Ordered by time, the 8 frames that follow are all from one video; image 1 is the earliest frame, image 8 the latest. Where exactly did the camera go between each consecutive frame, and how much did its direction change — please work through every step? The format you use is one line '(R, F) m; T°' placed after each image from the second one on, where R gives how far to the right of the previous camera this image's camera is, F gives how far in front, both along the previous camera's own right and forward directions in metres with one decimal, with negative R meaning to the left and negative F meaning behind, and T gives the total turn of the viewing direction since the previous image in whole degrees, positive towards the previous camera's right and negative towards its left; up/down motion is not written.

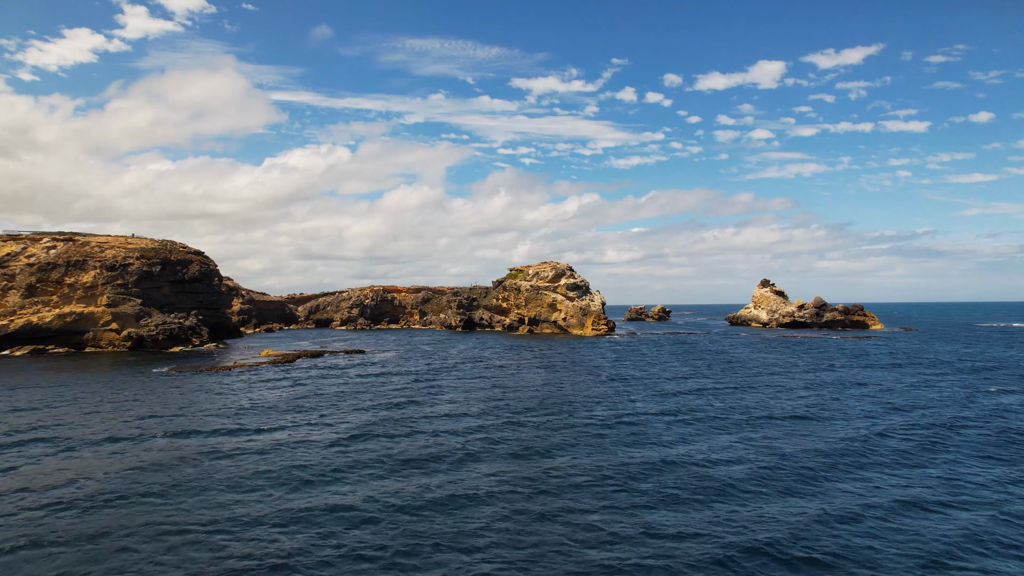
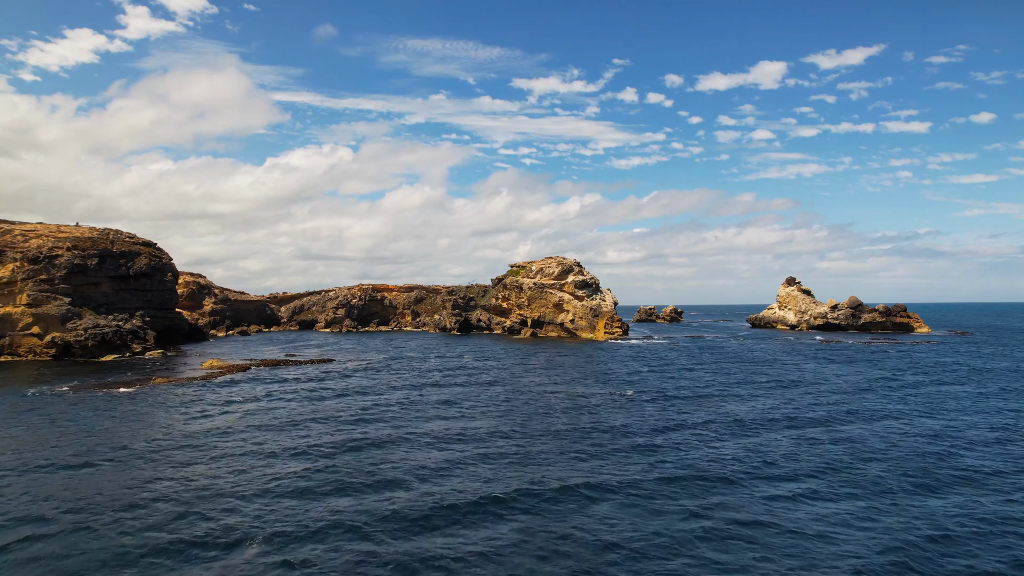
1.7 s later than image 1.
(0.0, +11.3) m; 0°
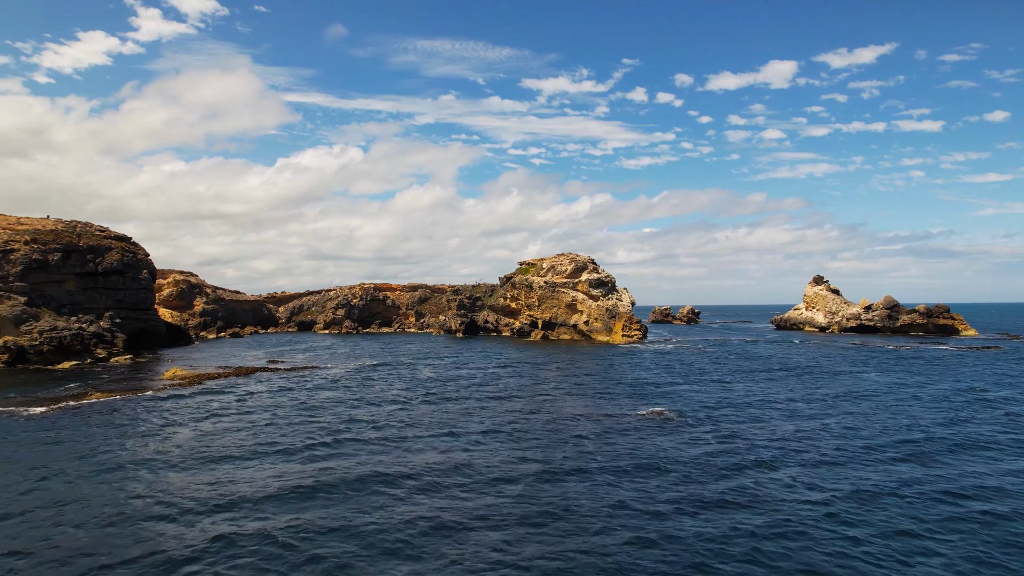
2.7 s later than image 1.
(0.0, +6.7) m; -1°
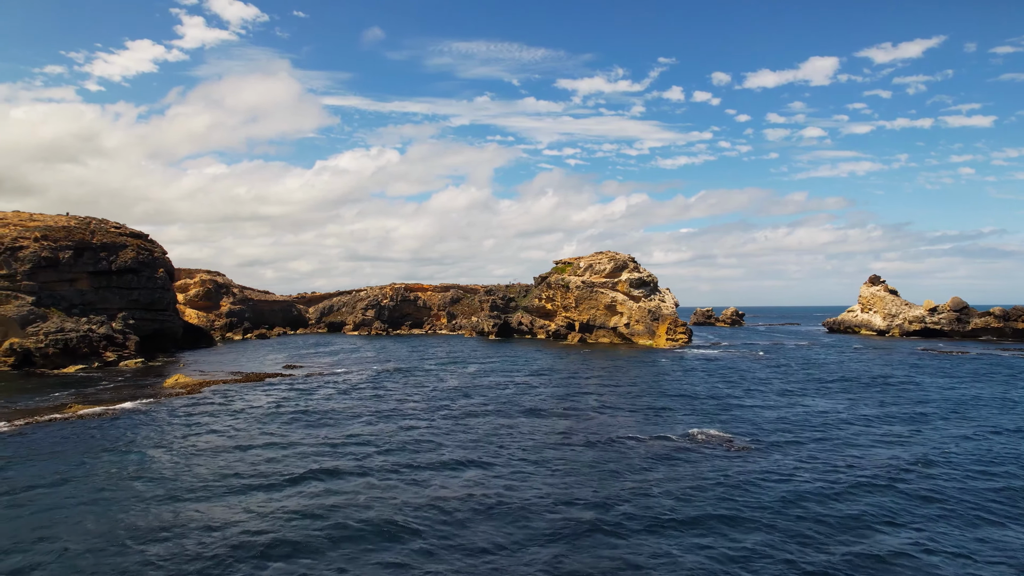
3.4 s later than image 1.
(0.0, +4.6) m; -3°
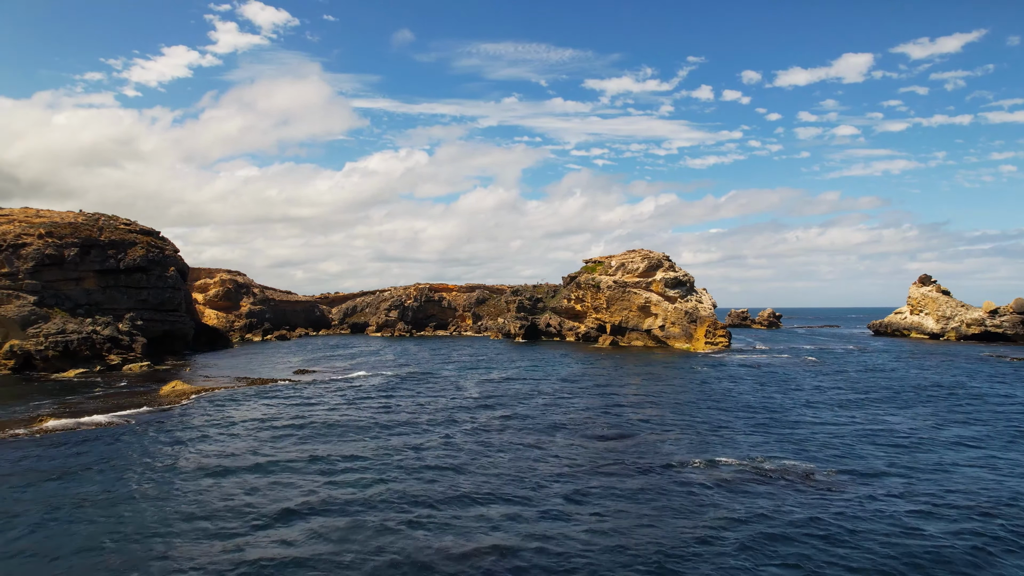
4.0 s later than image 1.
(0.0, +3.9) m; -2°
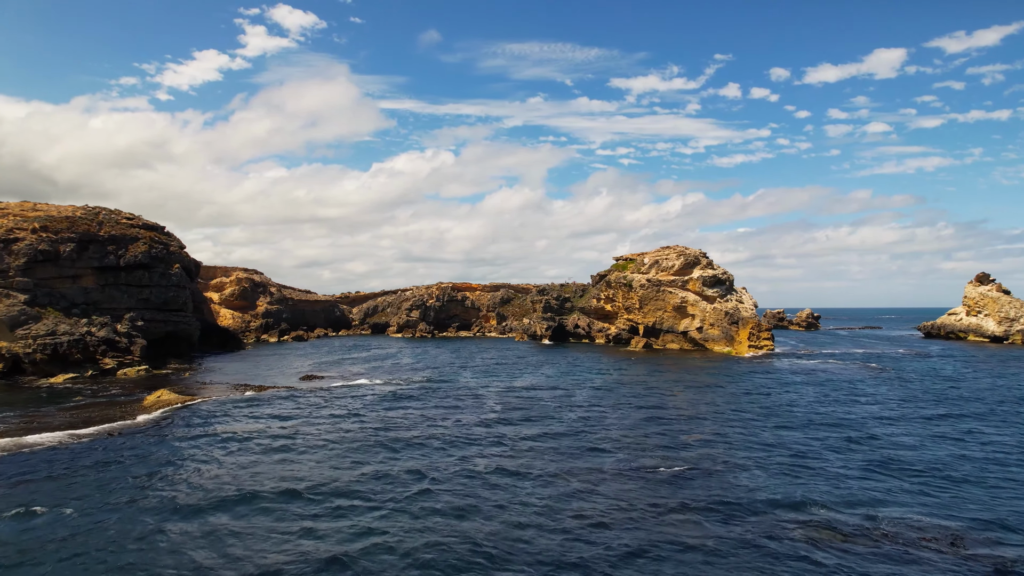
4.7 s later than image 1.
(-0.1, +4.4) m; -2°
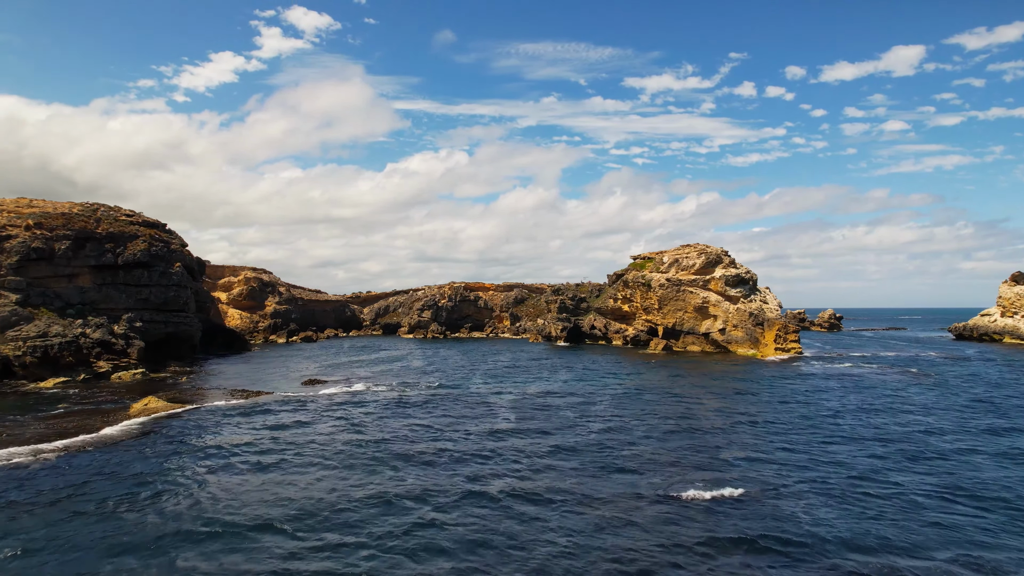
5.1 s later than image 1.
(0.0, +2.5) m; -1°
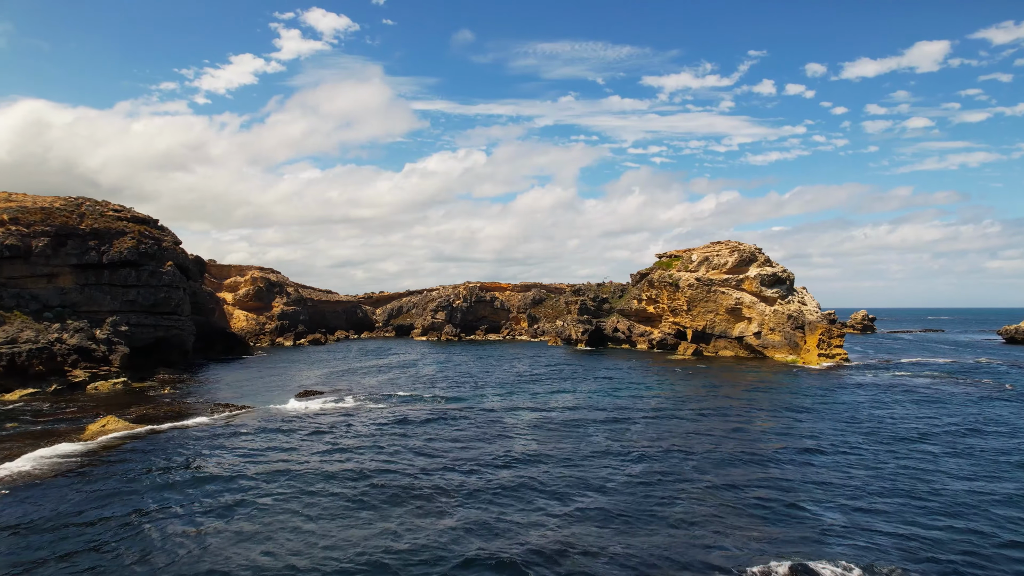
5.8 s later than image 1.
(0.0, +4.4) m; -1°
